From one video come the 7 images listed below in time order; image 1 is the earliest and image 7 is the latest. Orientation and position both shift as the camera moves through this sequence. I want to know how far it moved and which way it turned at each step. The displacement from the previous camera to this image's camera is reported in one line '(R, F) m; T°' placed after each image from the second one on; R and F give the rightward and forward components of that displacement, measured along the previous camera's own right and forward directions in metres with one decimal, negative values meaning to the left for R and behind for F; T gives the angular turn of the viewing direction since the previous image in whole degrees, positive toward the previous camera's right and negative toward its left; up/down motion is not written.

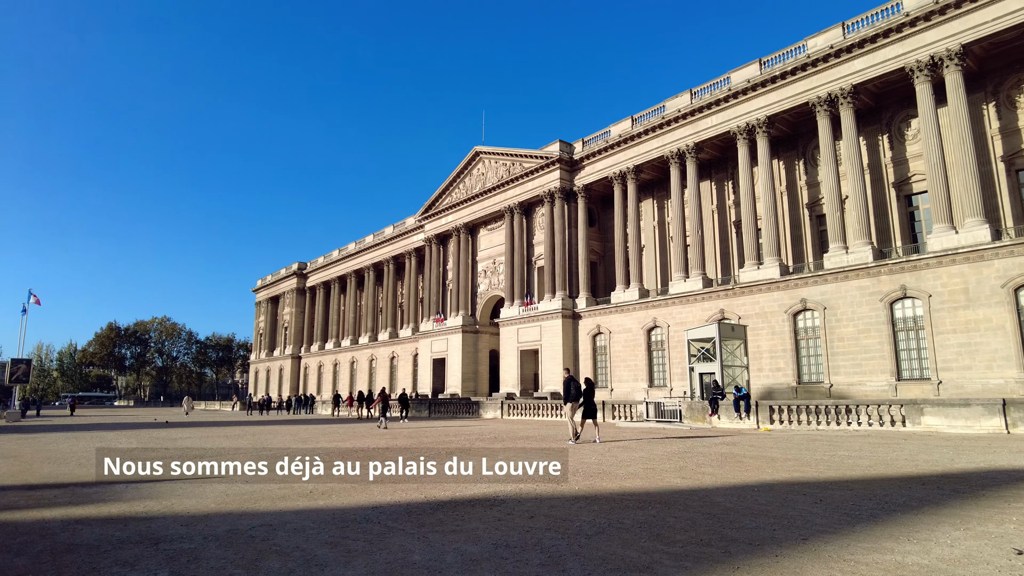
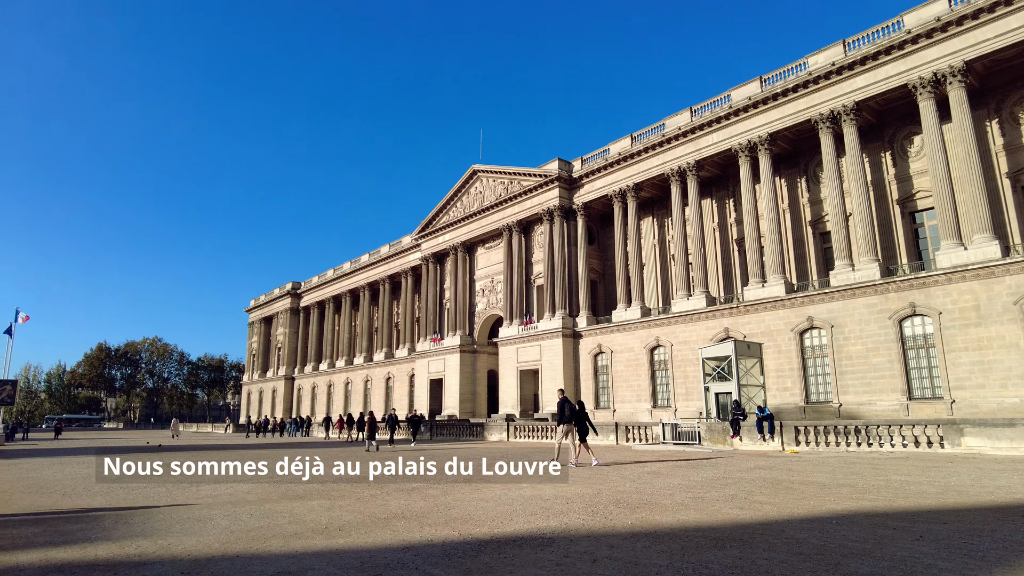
(-0.4, +0.6) m; +1°
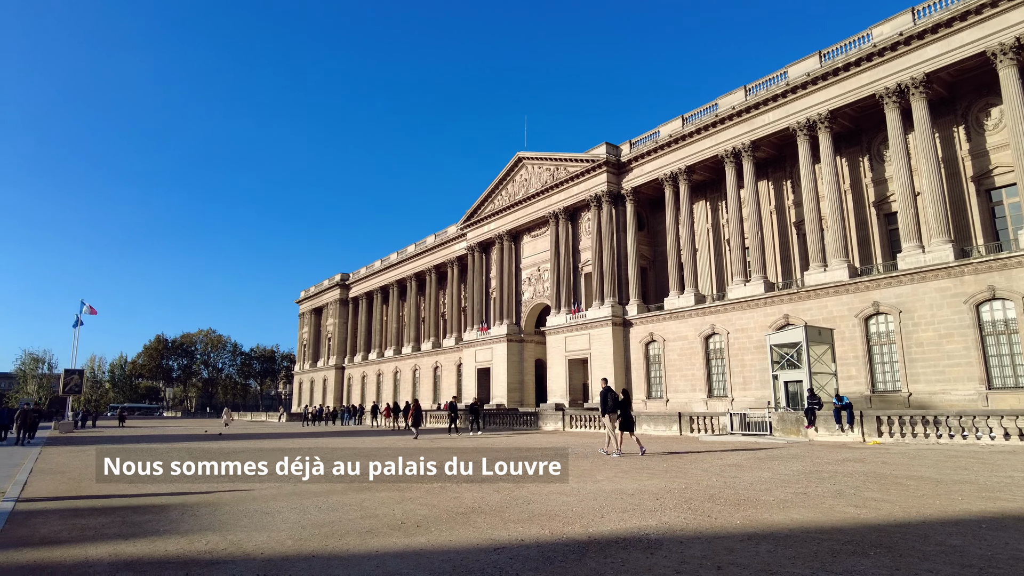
(-0.3, +0.5) m; -4°
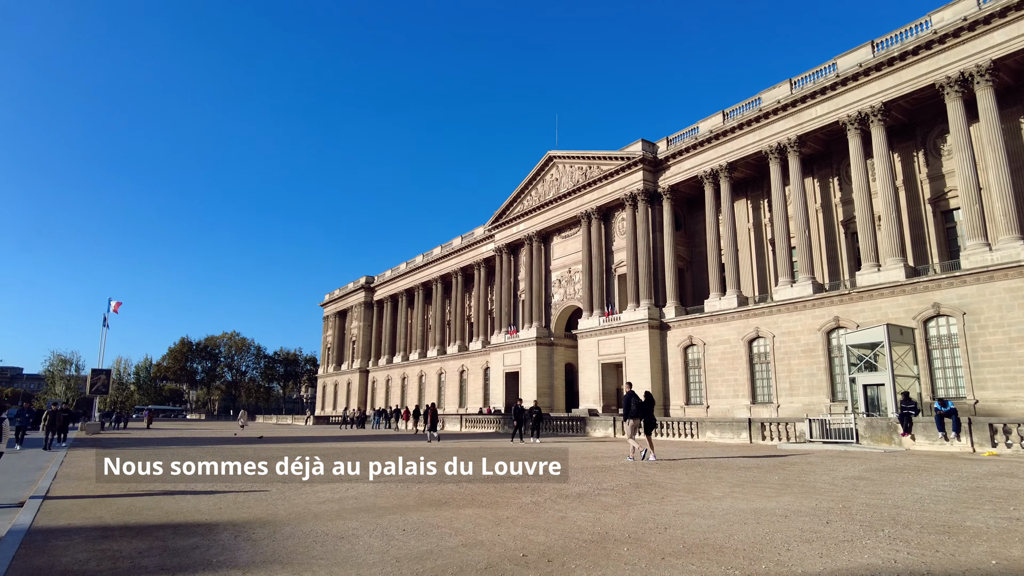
(-0.8, +1.1) m; -2°
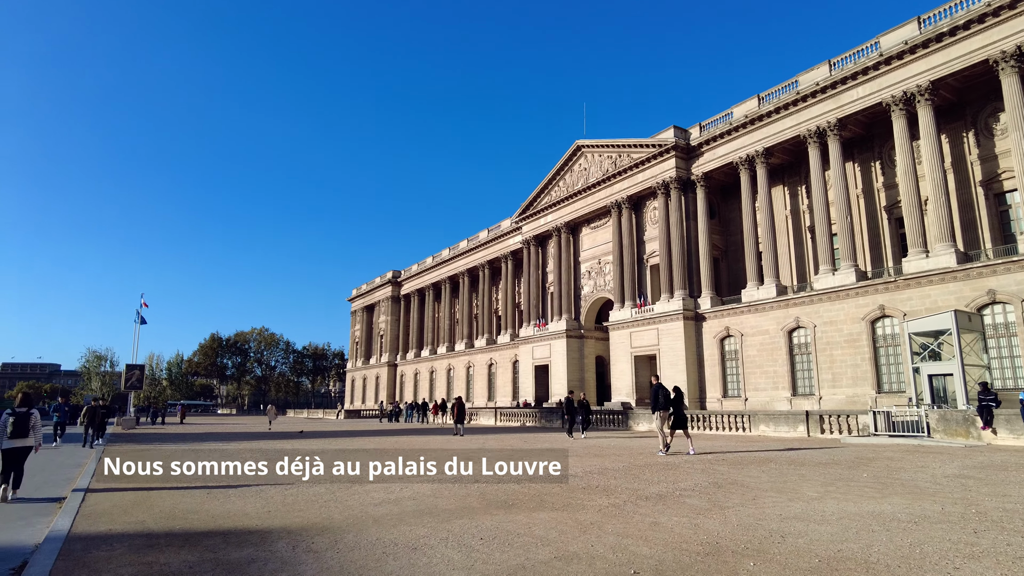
(-0.4, +0.6) m; -2°
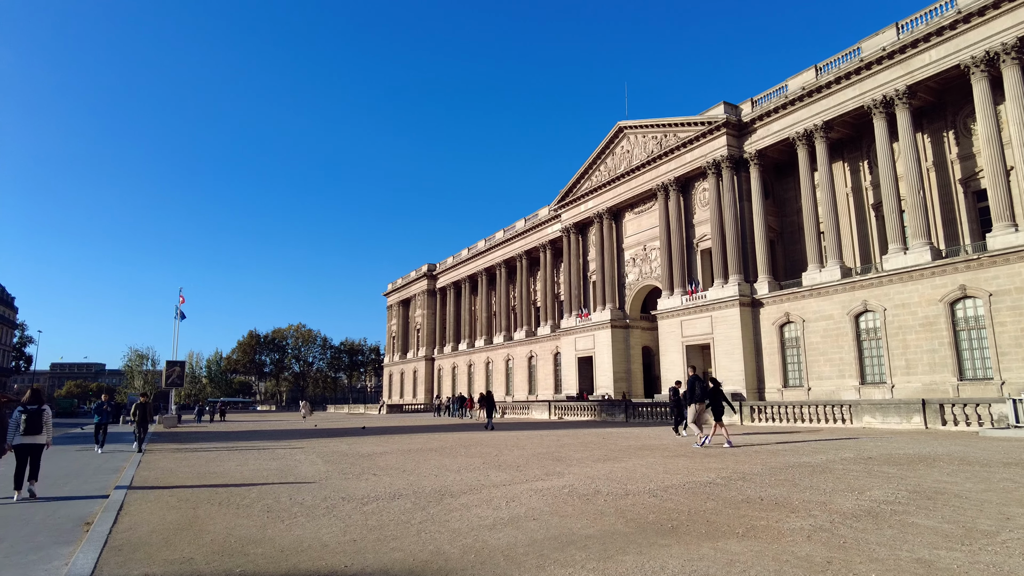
(-0.8, +1.4) m; -3°
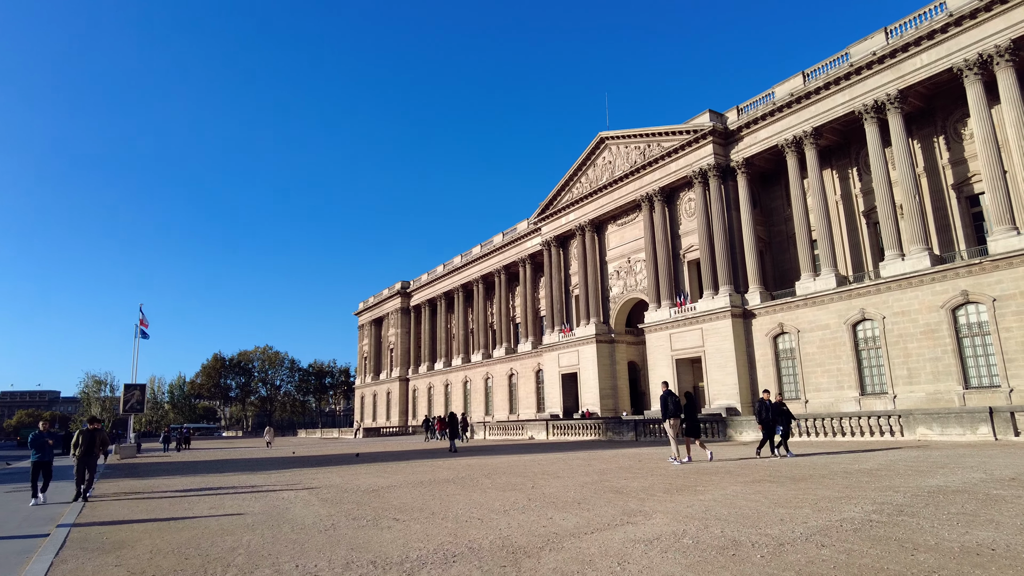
(-0.8, +1.6) m; +3°
